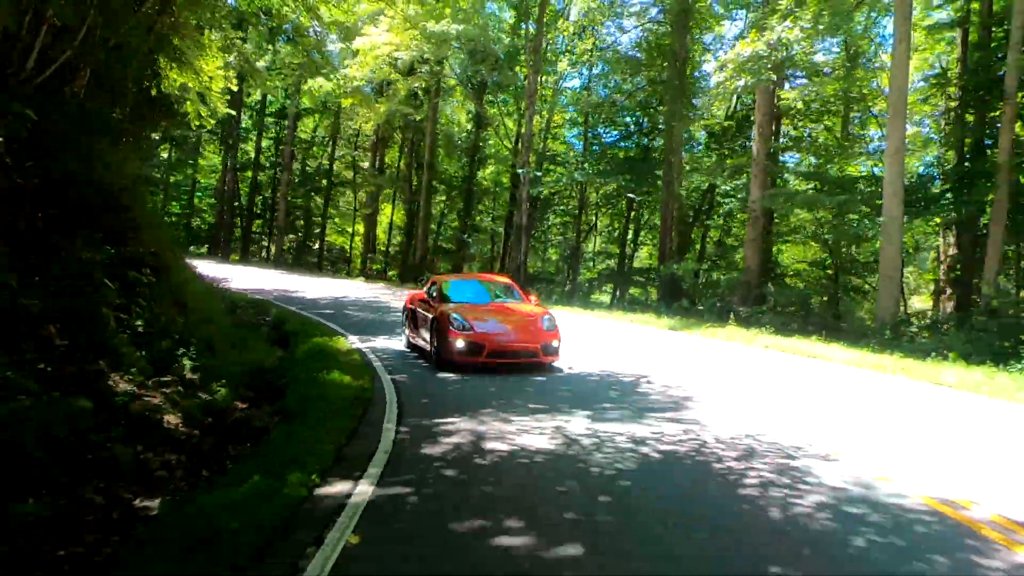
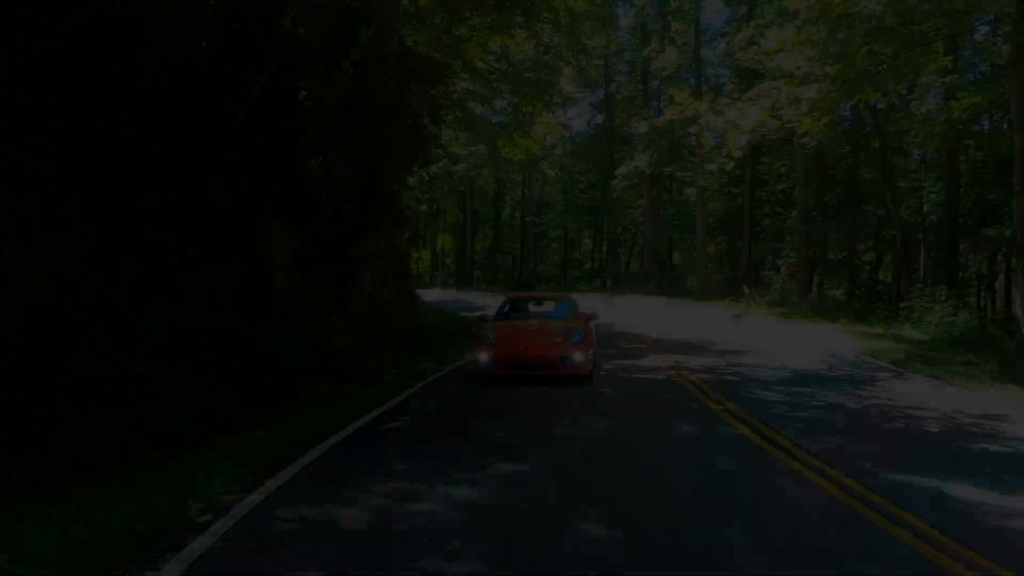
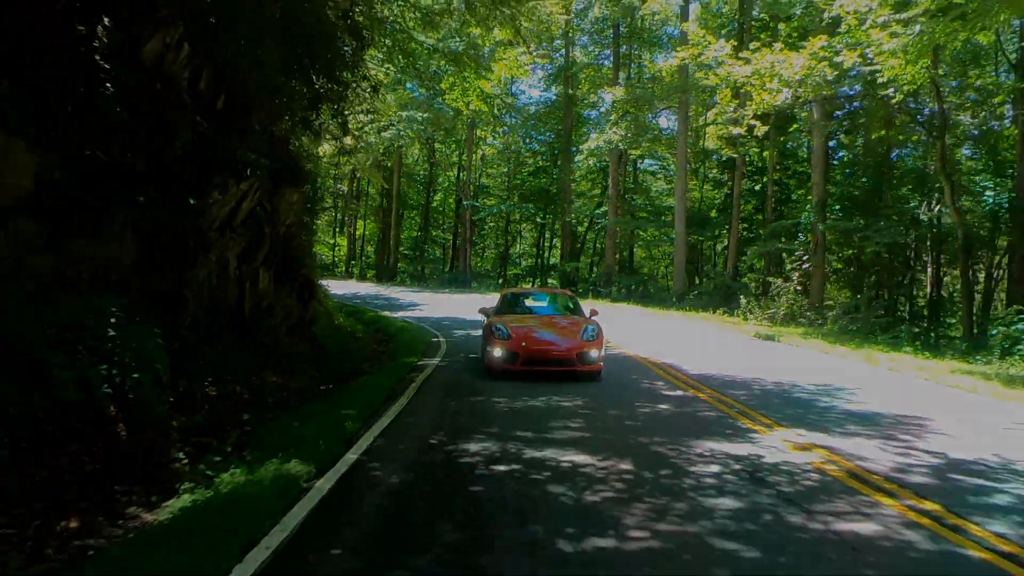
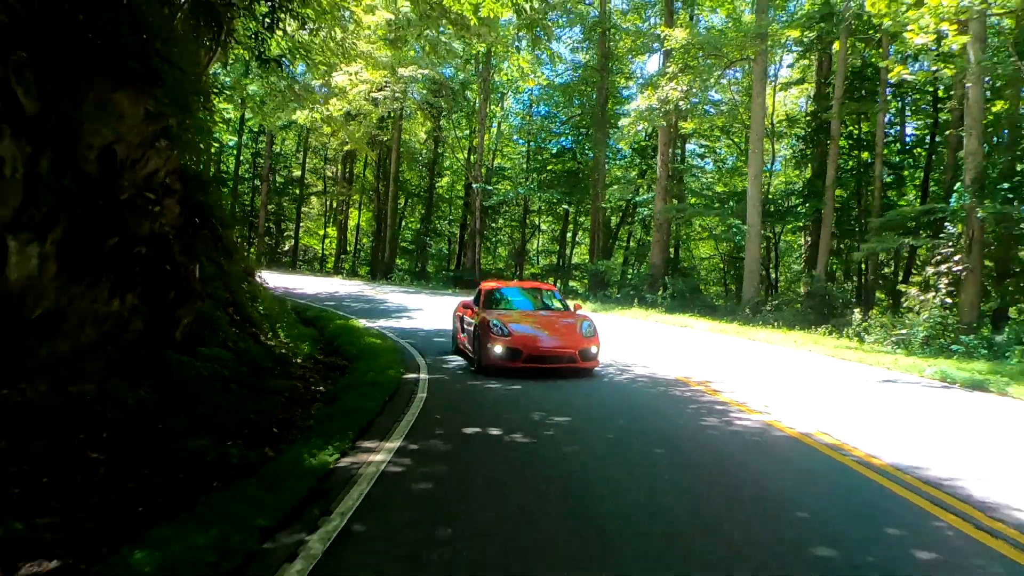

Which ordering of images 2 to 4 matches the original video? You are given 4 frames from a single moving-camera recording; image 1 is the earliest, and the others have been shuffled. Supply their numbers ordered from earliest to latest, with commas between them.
4, 3, 2
